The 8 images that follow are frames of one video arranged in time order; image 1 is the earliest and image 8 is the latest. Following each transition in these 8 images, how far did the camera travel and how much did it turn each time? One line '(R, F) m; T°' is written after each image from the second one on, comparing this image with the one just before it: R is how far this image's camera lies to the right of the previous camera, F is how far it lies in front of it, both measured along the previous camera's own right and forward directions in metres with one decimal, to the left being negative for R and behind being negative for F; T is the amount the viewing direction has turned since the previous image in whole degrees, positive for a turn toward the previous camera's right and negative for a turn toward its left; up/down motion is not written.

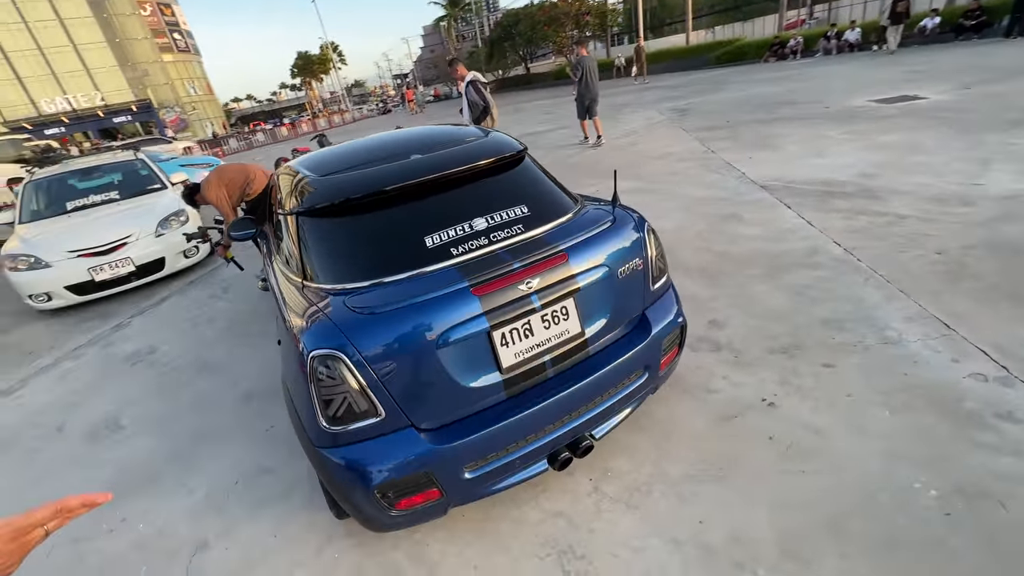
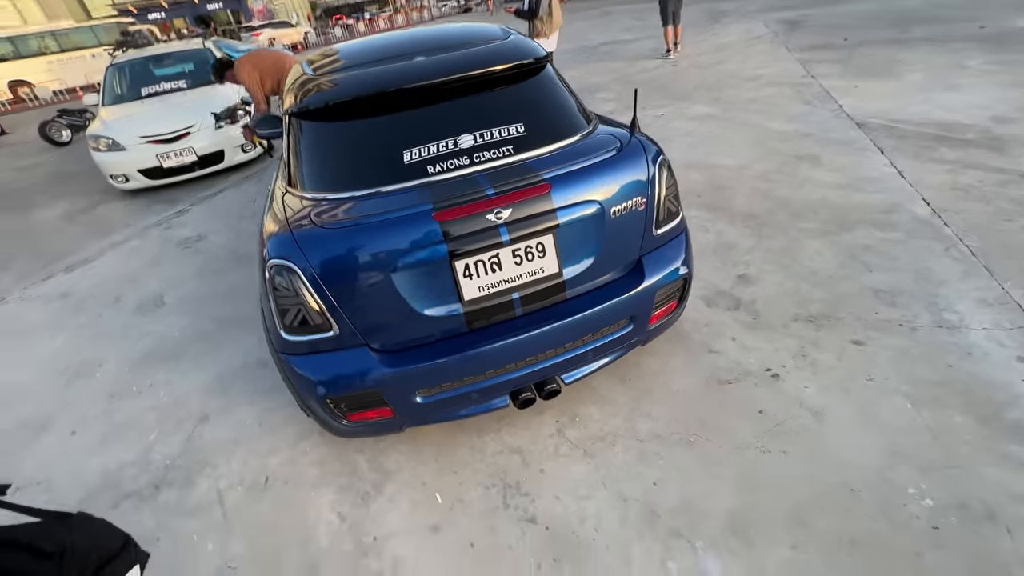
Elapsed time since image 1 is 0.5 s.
(+0.3, +0.2) m; -8°
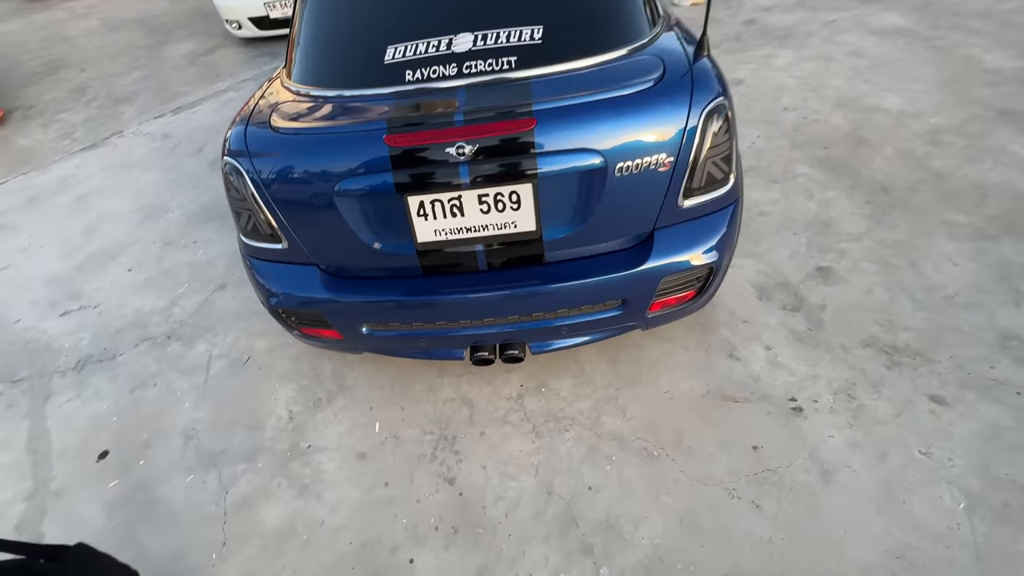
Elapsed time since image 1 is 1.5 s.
(+0.4, +0.3) m; -12°
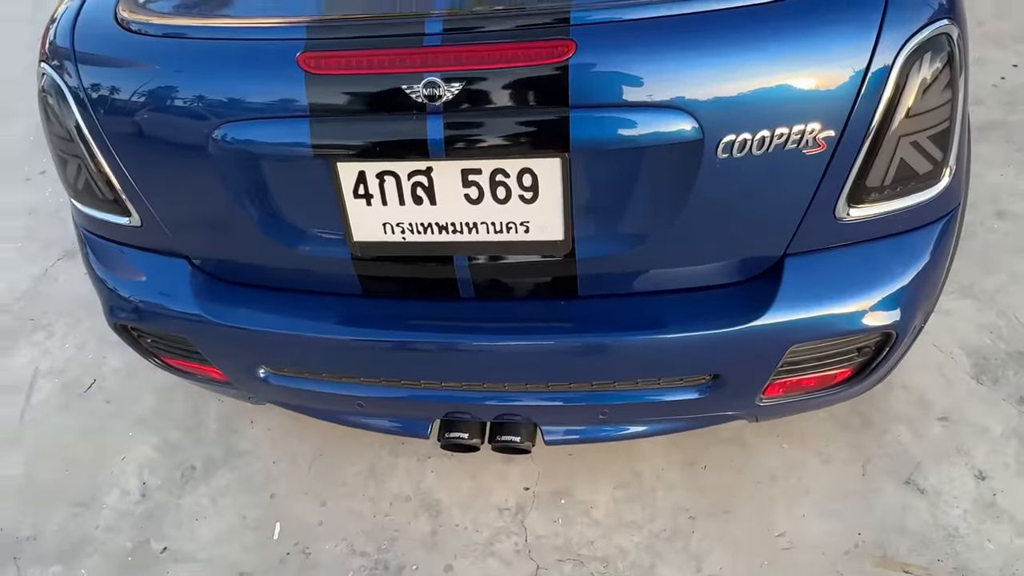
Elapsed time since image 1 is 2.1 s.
(0.0, +0.8) m; -2°
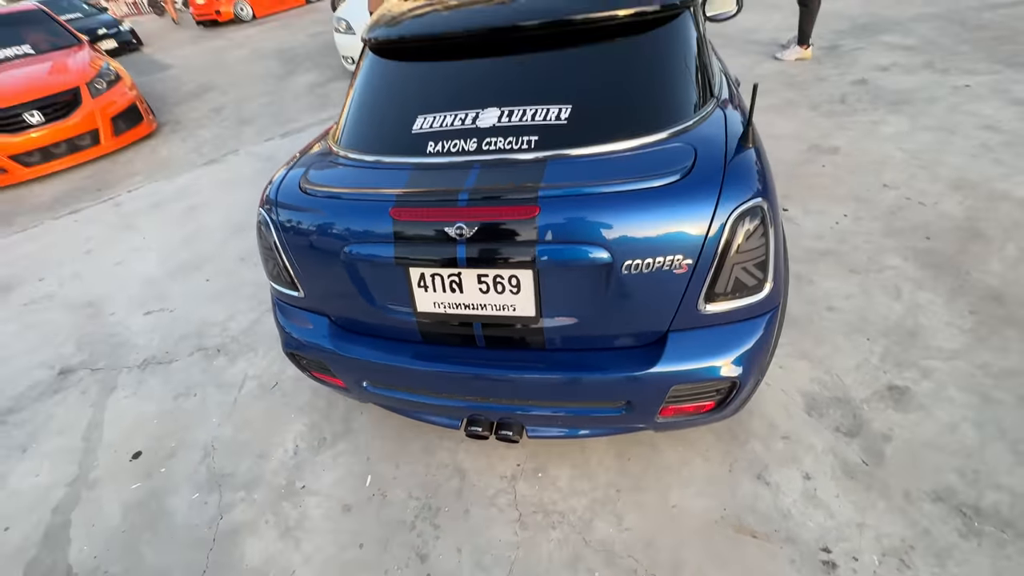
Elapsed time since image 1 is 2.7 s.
(+0.2, -0.7) m; -7°
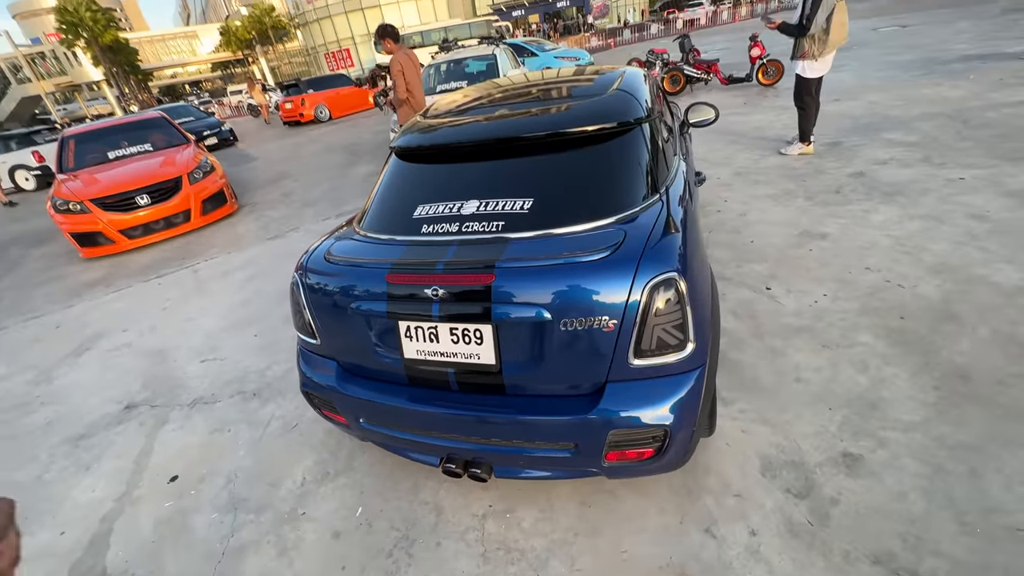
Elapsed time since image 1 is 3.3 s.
(+0.3, -0.3) m; -6°
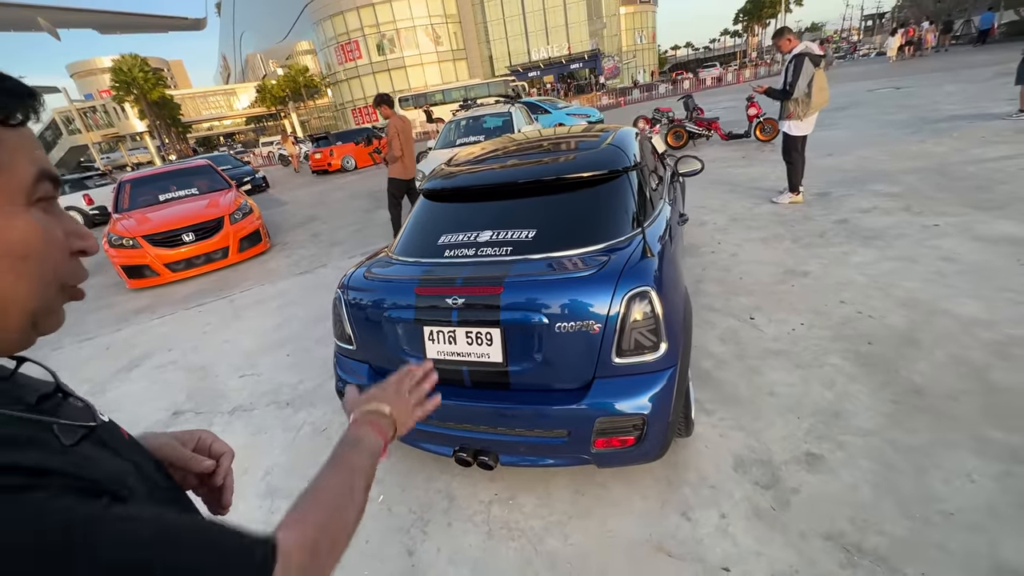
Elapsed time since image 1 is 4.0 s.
(0.0, -0.4) m; -2°
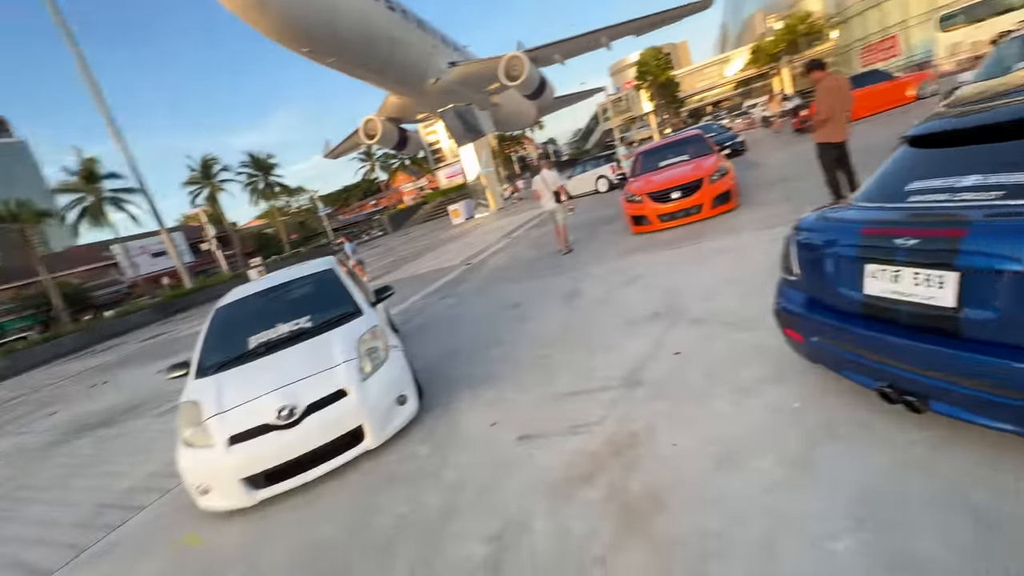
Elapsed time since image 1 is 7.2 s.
(+0.4, -0.7) m; -53°
